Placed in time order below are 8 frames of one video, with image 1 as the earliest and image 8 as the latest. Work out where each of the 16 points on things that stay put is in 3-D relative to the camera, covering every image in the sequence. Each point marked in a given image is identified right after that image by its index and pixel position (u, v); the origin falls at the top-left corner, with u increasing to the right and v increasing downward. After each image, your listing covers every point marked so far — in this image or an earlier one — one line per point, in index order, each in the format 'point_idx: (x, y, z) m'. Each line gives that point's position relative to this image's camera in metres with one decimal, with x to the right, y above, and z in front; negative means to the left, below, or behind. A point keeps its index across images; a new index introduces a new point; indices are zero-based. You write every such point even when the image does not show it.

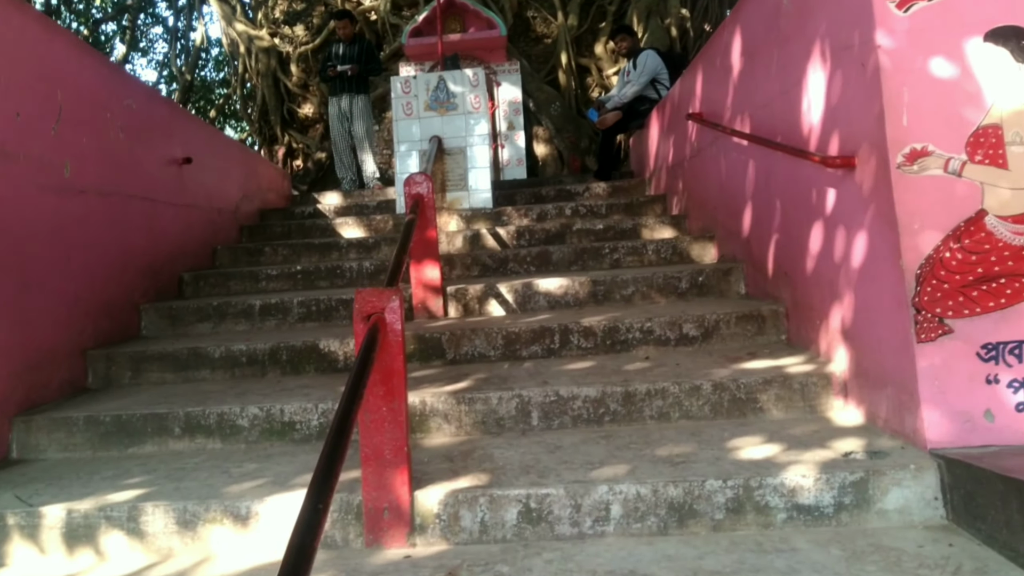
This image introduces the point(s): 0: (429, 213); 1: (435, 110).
0: (-0.4, +0.3, +3.6) m
1: (-0.5, +1.2, +5.5) m
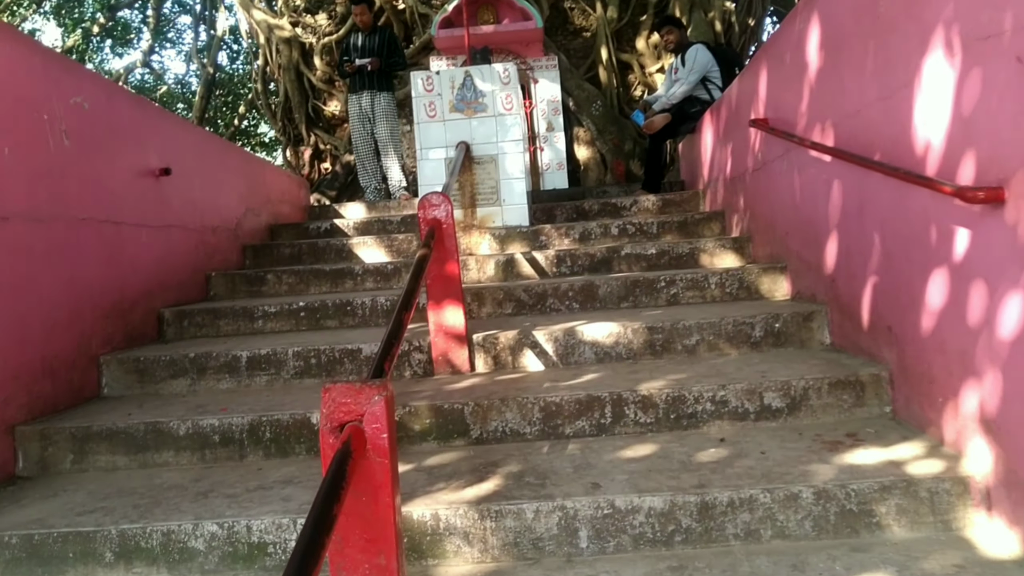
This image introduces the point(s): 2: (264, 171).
0: (-0.2, +0.2, +3.0) m
1: (-0.3, +1.0, +4.9) m
2: (-1.6, +0.7, +5.4) m
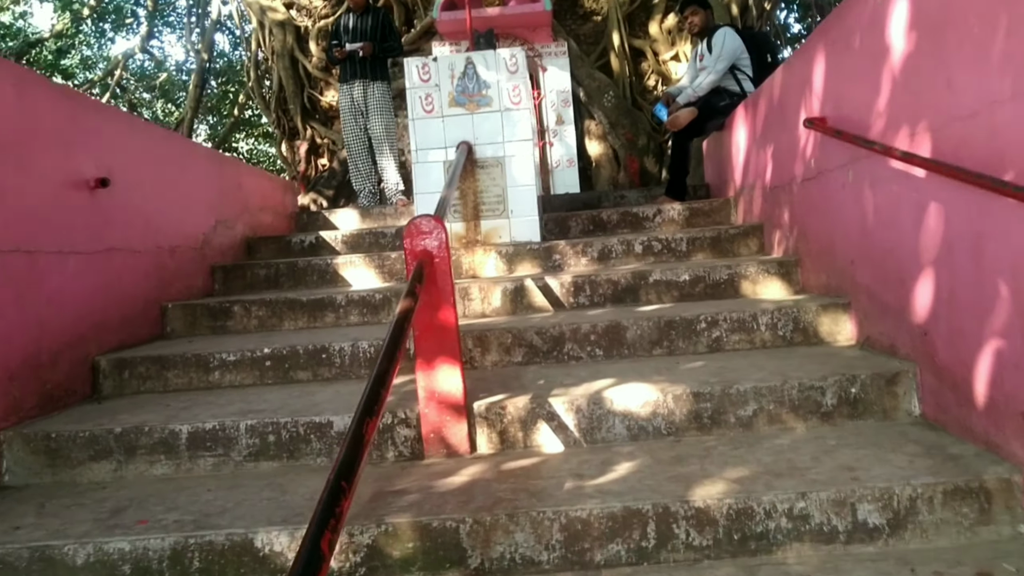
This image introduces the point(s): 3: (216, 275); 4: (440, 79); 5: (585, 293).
0: (-0.2, 0.0, +2.4) m
1: (-0.2, +0.9, +4.3) m
2: (-1.5, +0.6, +4.8) m
3: (-1.4, +0.1, +4.2) m
4: (-0.4, +1.0, +4.2) m
5: (+0.3, 0.0, +3.6) m
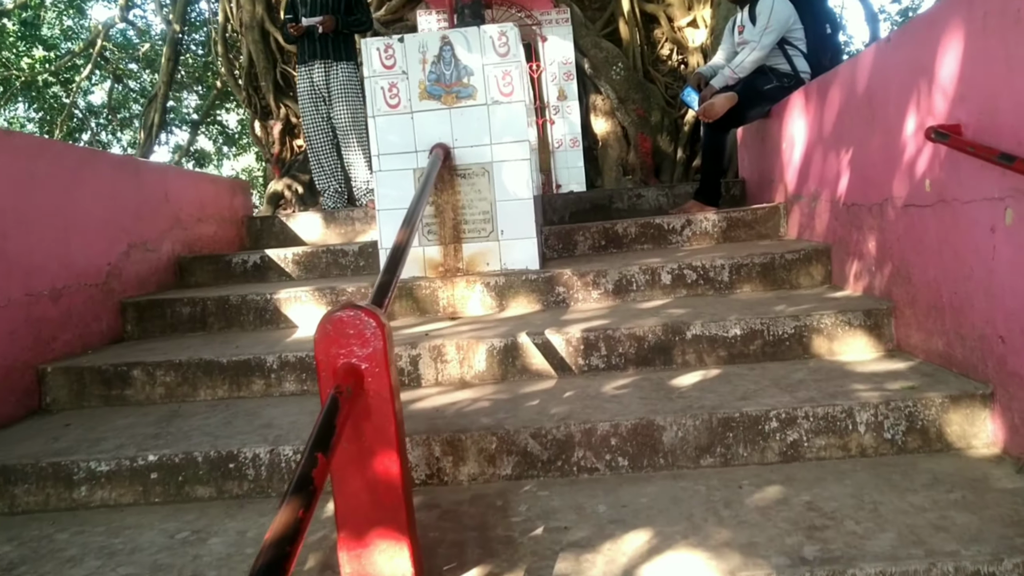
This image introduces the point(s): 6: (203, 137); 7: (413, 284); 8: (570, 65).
0: (-0.2, -0.2, +1.5) m
1: (-0.3, +0.7, +3.3) m
2: (-1.5, +0.5, +3.8) m
3: (-1.5, -0.1, +3.3) m
4: (-0.4, +0.9, +3.3) m
5: (+0.3, -0.2, +2.7) m
6: (-4.5, +2.2, +12.6) m
7: (-0.4, 0.0, +3.3) m
8: (+0.5, +1.8, +6.9) m
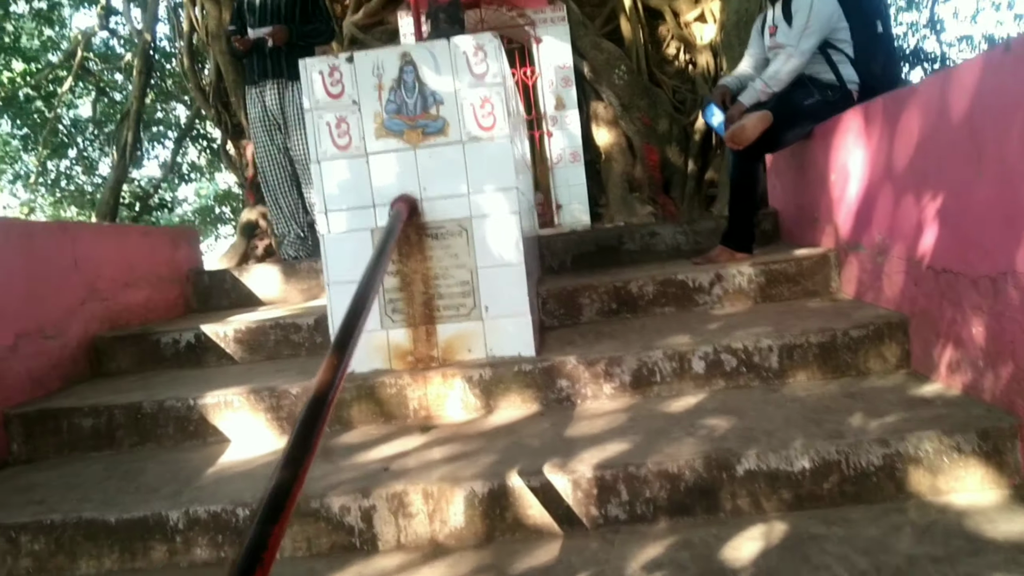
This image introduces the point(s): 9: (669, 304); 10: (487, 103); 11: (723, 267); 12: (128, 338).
0: (-0.3, -0.5, +0.7) m
1: (-0.3, +0.4, +2.6) m
2: (-1.6, +0.2, +3.1) m
3: (-1.5, -0.4, +2.6) m
4: (-0.5, +0.6, +2.5) m
5: (+0.2, -0.5, +2.0) m
6: (-4.5, +1.9, +11.9) m
7: (-0.4, -0.3, +2.5) m
8: (+0.4, +1.6, +6.2) m
9: (+0.6, -0.1, +3.1) m
10: (-0.1, +0.5, +2.5) m
11: (+0.8, +0.1, +3.1) m
12: (-1.4, -0.2, +3.1) m
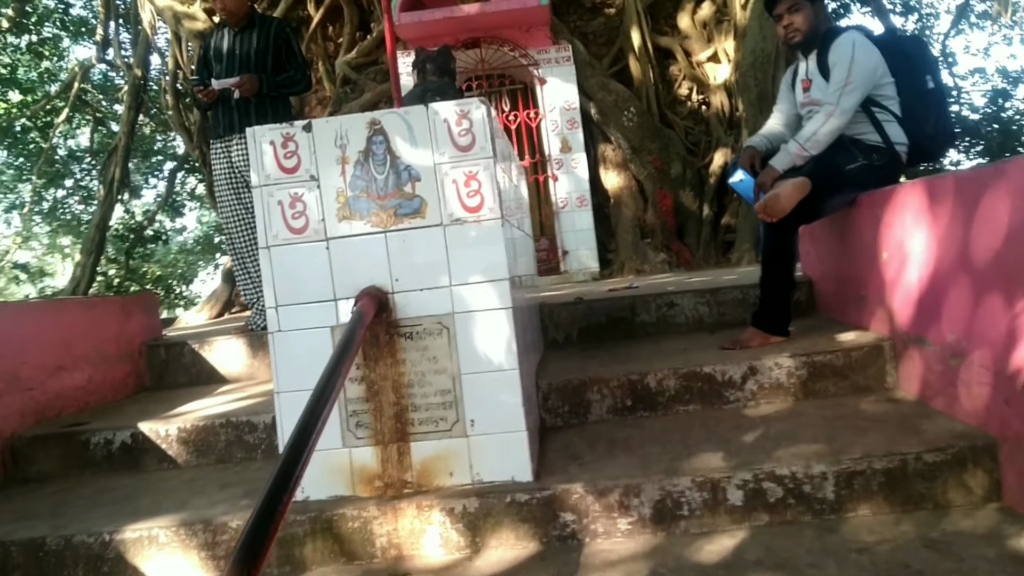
0: (-0.3, -0.7, +0.2) m
1: (-0.3, +0.2, +2.1) m
2: (-1.6, -0.1, +2.7) m
3: (-1.5, -0.7, +2.1) m
4: (-0.5, +0.3, +2.1) m
5: (+0.2, -0.7, +1.5) m
6: (-4.5, +1.4, +11.5) m
7: (-0.4, -0.5, +2.0) m
8: (+0.4, +1.2, +5.7) m
9: (+0.5, -0.3, +2.6) m
10: (-0.1, +0.3, +2.0) m
11: (+0.7, -0.2, +2.6) m
12: (-1.4, -0.5, +2.7) m
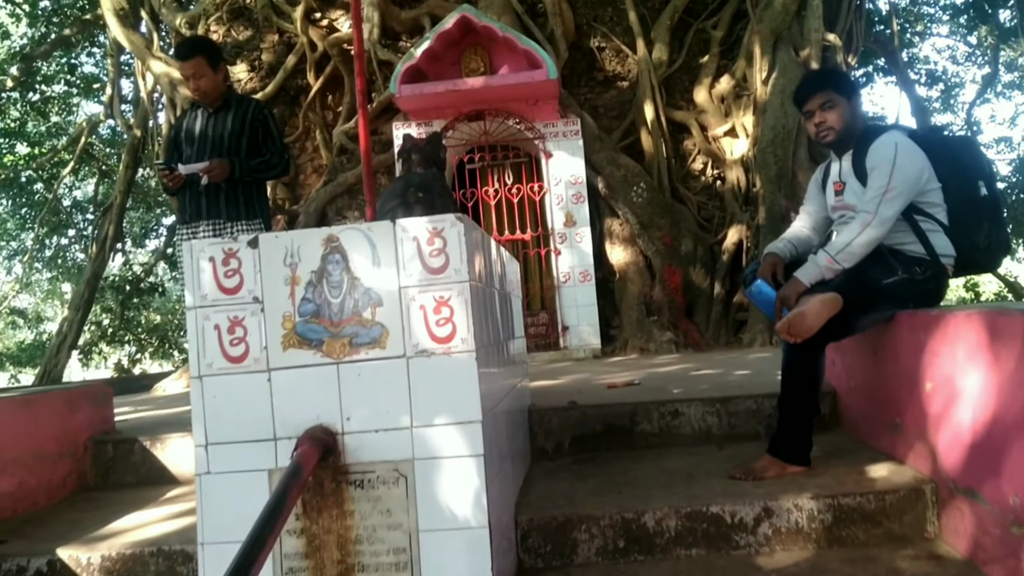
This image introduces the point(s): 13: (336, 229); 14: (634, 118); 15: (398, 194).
0: (-0.4, -0.9, -0.1) m
1: (-0.4, -0.1, +1.8) m
2: (-1.7, -0.4, +2.3) m
3: (-1.6, -0.9, +1.7) m
4: (-0.5, 0.0, +1.8) m
5: (+0.1, -1.0, +1.1) m
6: (-4.4, +0.7, +11.3) m
7: (-0.5, -0.8, +1.7) m
8: (+0.4, +0.7, +5.5) m
9: (+0.5, -0.7, +2.2) m
10: (-0.1, 0.0, +1.7) m
11: (+0.7, -0.5, +2.2) m
12: (-1.5, -0.7, +2.3) m
13: (-0.4, +0.1, +1.7) m
14: (+0.9, +1.3, +6.2) m
15: (-0.3, +0.3, +2.6) m
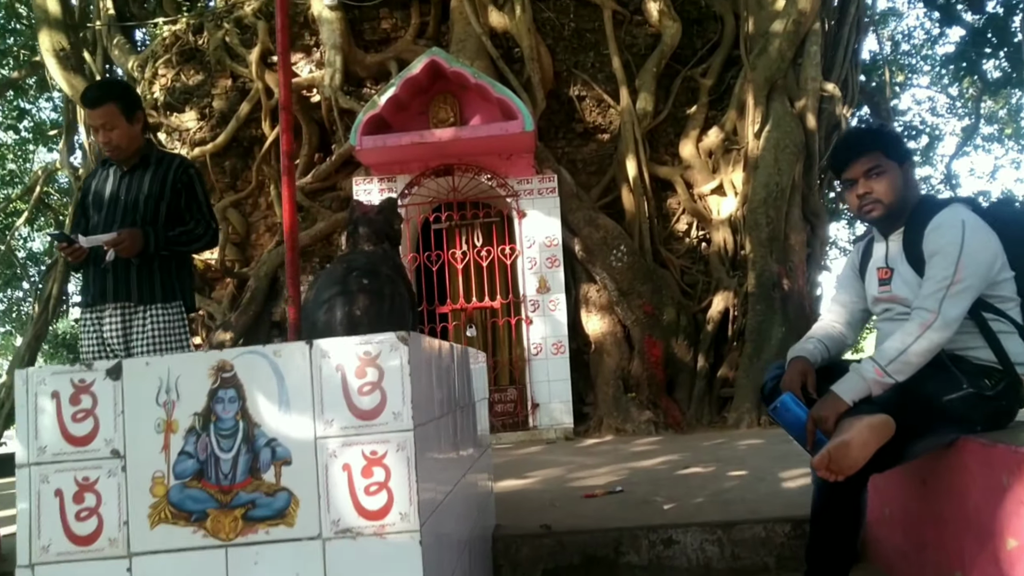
0: (-0.4, -1.0, -0.7) m
1: (-0.5, -0.3, +1.2) m
2: (-1.7, -0.6, +1.8) m
3: (-1.6, -1.1, +1.1) m
4: (-0.6, -0.2, +1.2) m
5: (+0.1, -1.2, +0.5) m
6: (-4.8, -0.1, +10.7) m
7: (-0.5, -1.0, +1.1) m
8: (+0.3, +0.3, +5.0) m
9: (+0.4, -0.9, +1.7) m
10: (-0.2, -0.2, +1.2) m
11: (+0.6, -0.8, +1.7) m
12: (-1.5, -1.0, +1.7) m
13: (-0.4, -0.1, +1.2) m
14: (+0.7, +0.8, +5.7) m
15: (-0.4, 0.0, +2.1) m
